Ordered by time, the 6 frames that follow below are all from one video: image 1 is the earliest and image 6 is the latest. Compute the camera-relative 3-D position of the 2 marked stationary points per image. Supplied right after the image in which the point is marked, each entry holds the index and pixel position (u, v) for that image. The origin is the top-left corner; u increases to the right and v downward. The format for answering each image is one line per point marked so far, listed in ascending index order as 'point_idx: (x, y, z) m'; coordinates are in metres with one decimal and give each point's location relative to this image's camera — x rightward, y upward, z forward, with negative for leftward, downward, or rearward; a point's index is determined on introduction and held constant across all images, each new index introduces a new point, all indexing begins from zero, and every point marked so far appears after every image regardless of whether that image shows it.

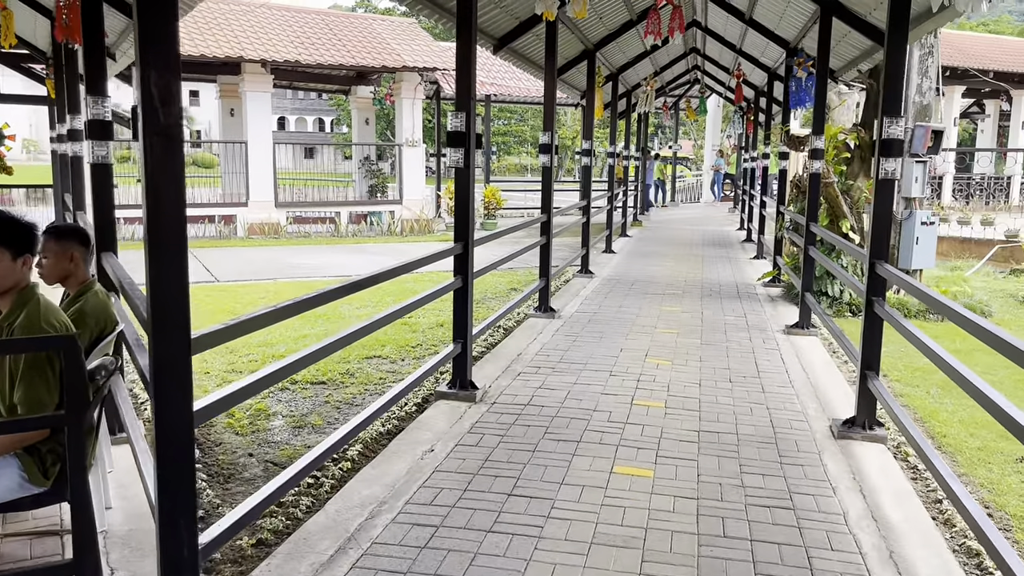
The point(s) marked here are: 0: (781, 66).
0: (+2.8, +2.3, +8.8) m
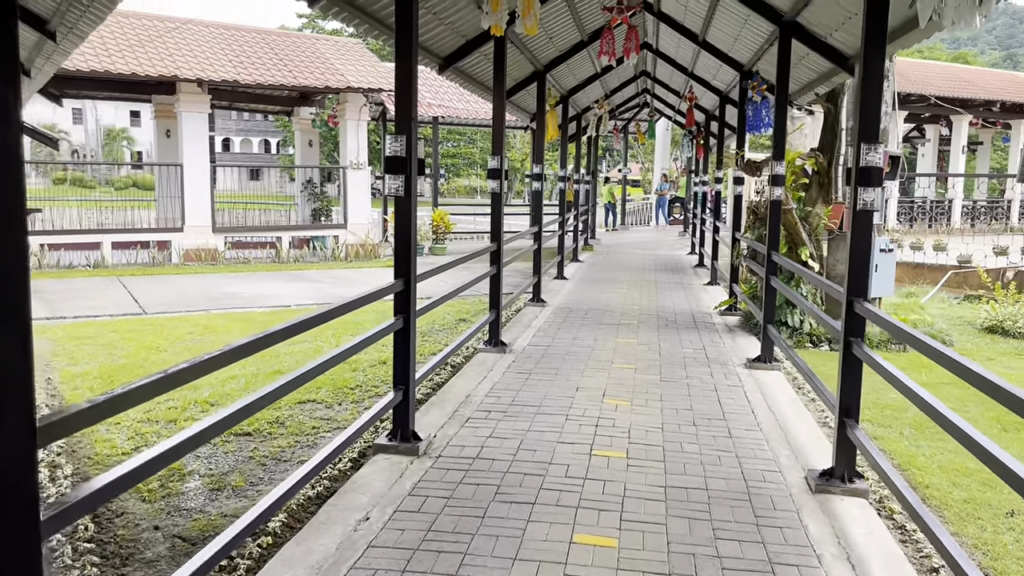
0: (+2.3, +2.0, +8.6) m
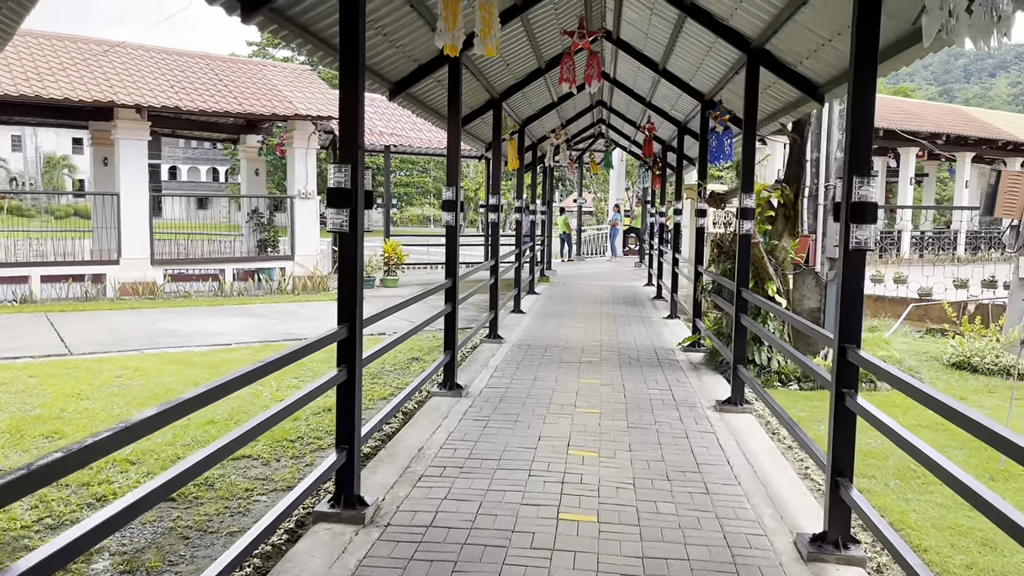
0: (+1.8, +1.7, +8.5) m
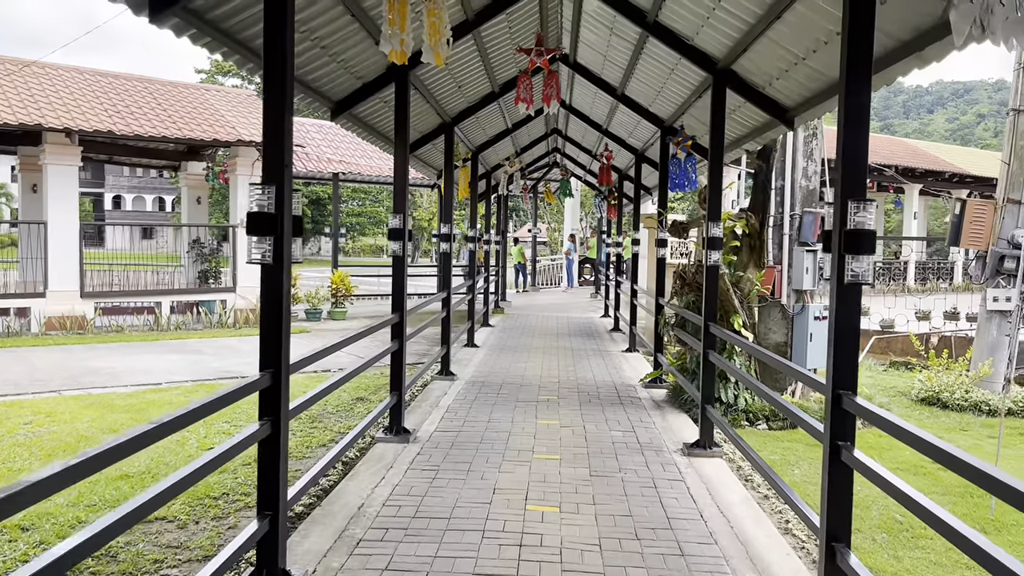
0: (+1.3, +1.4, +8.2) m
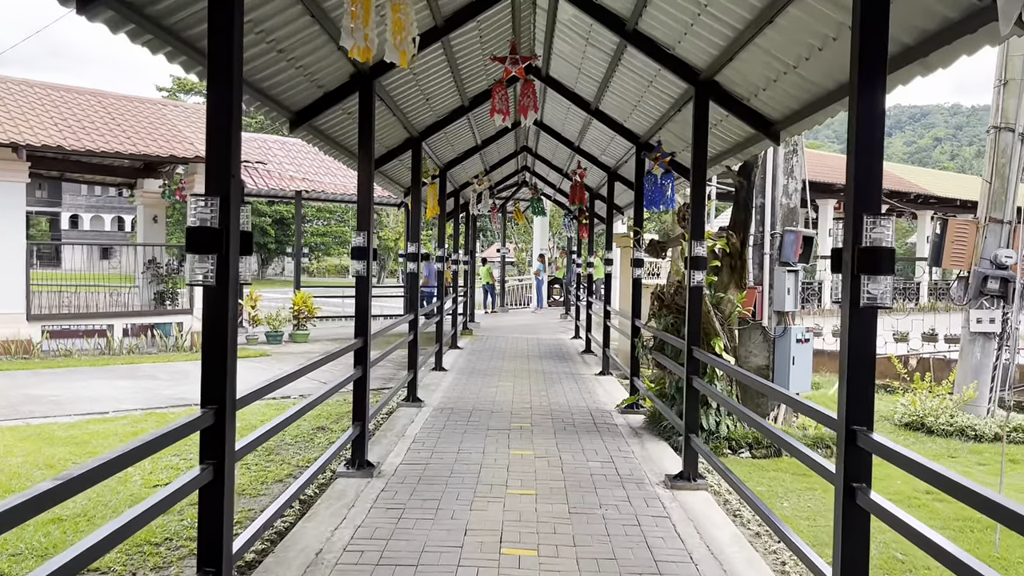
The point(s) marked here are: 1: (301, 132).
0: (+1.1, +1.2, +8.0) m
1: (-1.2, +0.9, +4.7) m
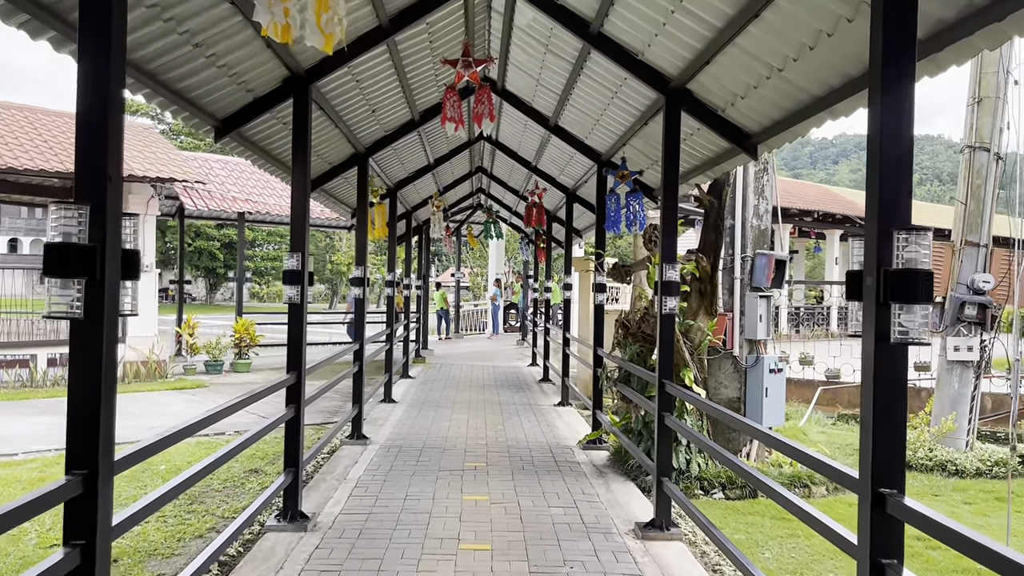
0: (+0.6, +0.9, +7.6) m
1: (-1.4, +0.7, +4.2) m
